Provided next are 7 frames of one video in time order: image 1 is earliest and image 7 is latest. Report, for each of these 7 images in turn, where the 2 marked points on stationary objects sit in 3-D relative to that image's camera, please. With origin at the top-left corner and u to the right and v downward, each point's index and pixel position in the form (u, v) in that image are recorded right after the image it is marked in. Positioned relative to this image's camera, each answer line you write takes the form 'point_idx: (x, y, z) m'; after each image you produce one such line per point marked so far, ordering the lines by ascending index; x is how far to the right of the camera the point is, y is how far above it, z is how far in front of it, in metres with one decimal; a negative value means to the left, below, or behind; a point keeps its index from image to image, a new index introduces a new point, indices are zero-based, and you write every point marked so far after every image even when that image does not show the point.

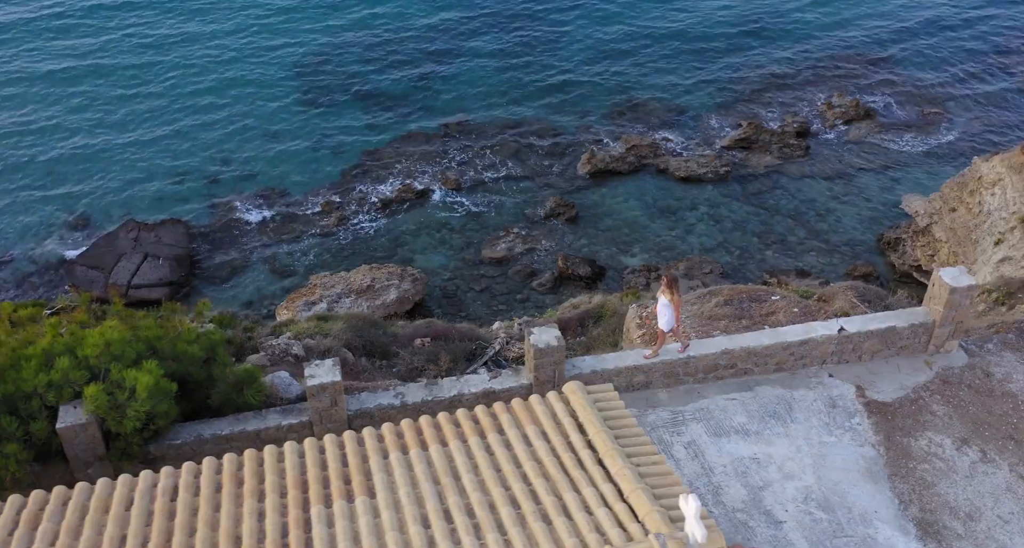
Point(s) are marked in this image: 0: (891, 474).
0: (+4.8, -2.5, +10.4) m
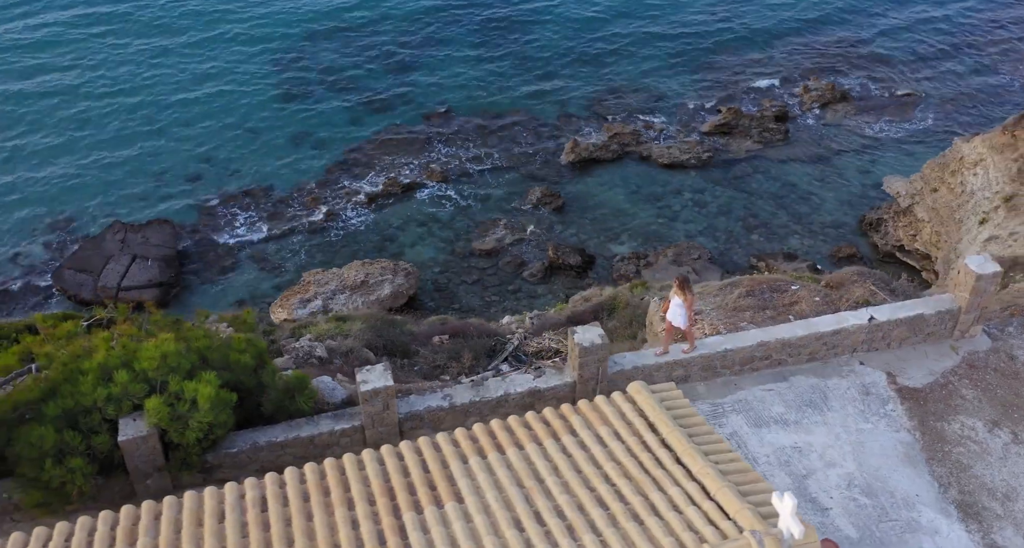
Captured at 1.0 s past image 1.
0: (+5.4, -2.4, +10.7) m
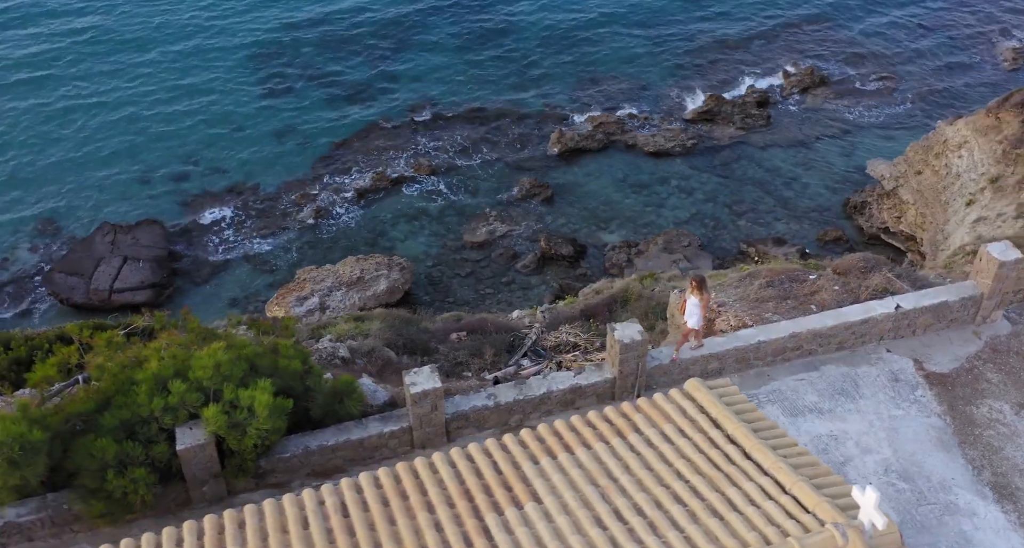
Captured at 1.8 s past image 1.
0: (+6.0, -2.2, +11.0) m
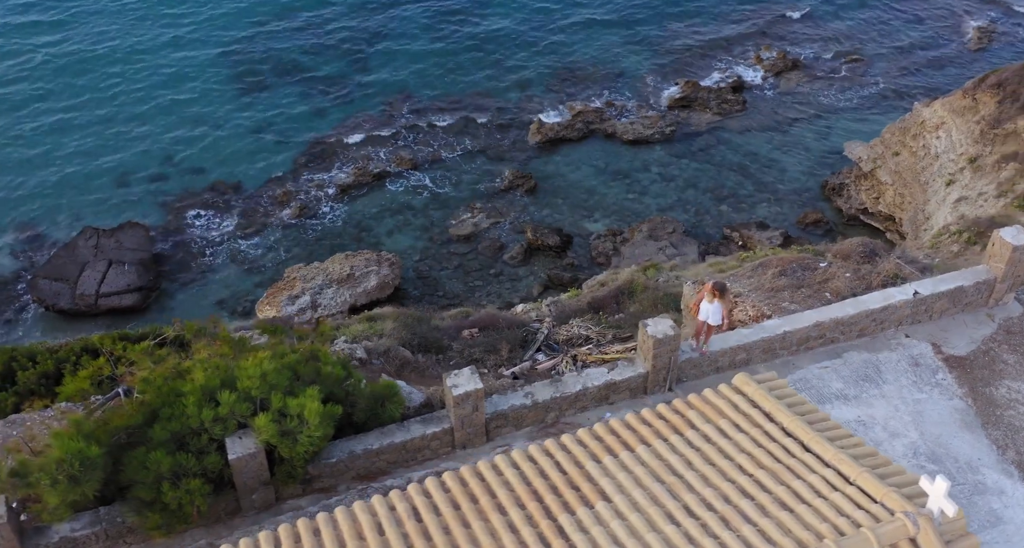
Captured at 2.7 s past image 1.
0: (+6.5, -2.0, +11.4) m
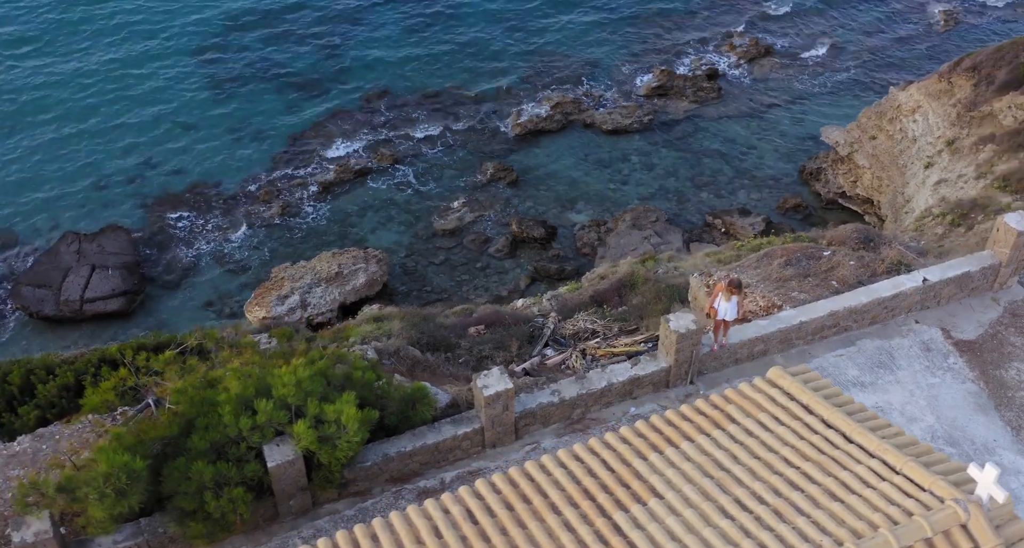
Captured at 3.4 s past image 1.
0: (+6.8, -1.8, +11.7) m
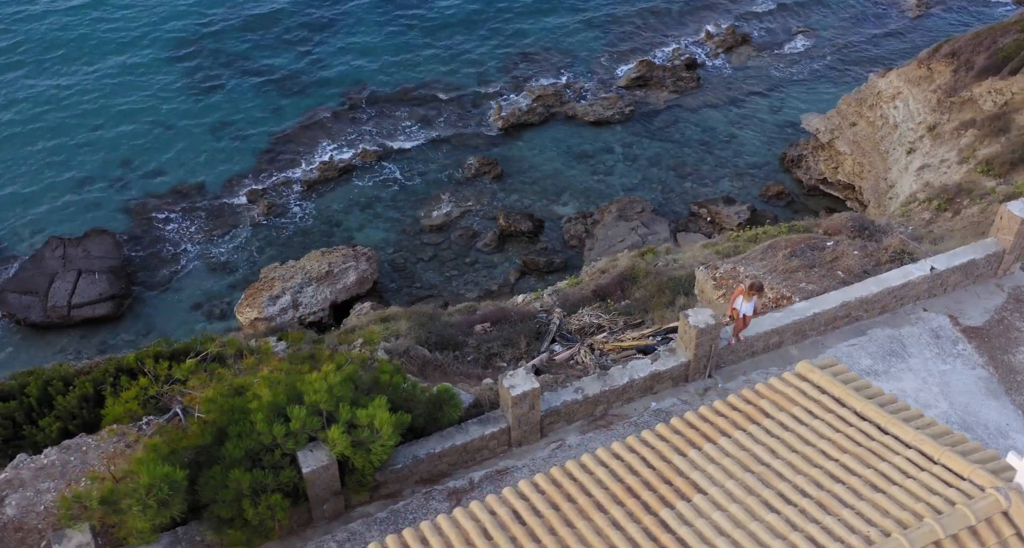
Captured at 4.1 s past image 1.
0: (+7.1, -1.7, +12.0) m
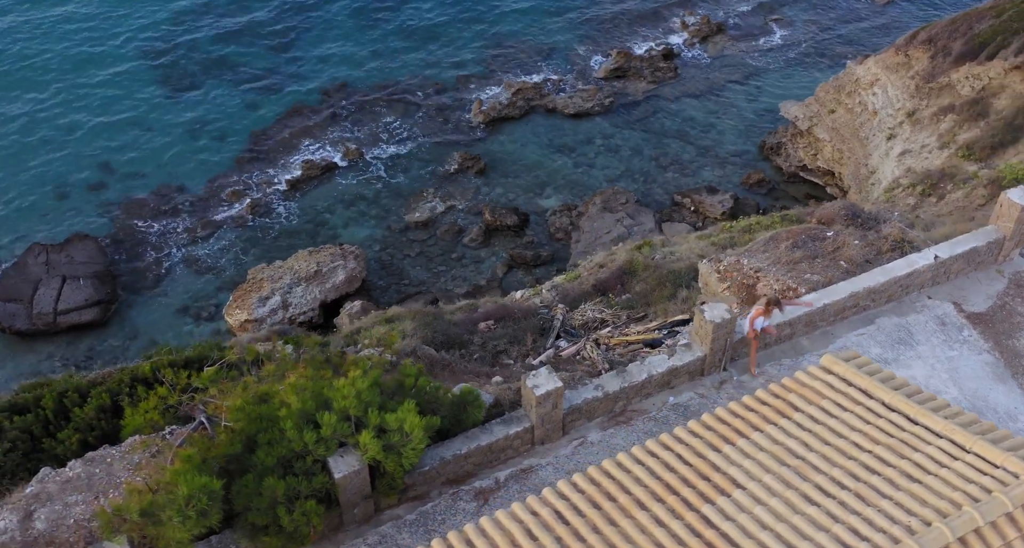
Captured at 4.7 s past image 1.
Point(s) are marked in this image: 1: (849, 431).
0: (+7.4, -1.5, +12.3) m
1: (+3.3, -1.5, +8.2) m
